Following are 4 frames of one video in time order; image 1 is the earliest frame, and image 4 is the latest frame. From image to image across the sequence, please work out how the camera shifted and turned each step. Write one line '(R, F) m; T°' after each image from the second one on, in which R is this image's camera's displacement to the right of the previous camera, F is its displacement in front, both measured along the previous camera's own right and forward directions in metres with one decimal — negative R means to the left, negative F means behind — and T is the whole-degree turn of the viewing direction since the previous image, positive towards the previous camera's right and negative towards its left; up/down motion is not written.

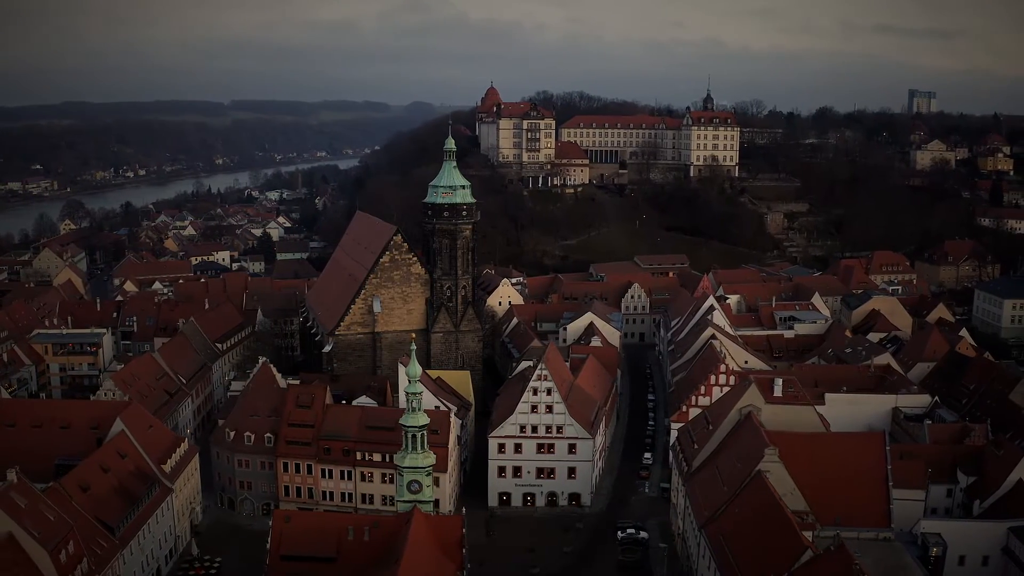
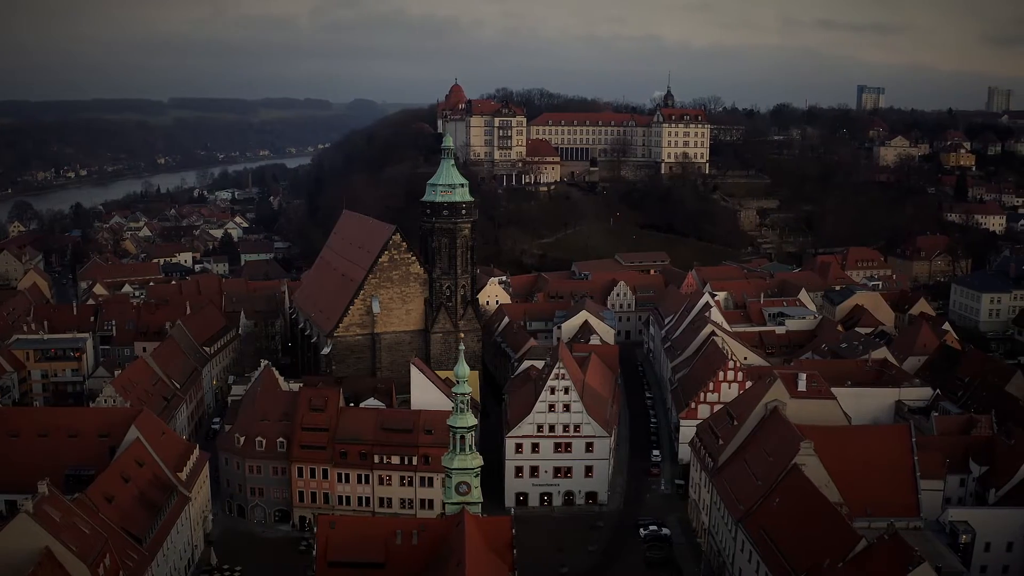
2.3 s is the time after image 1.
(-2.6, +0.3) m; +3°
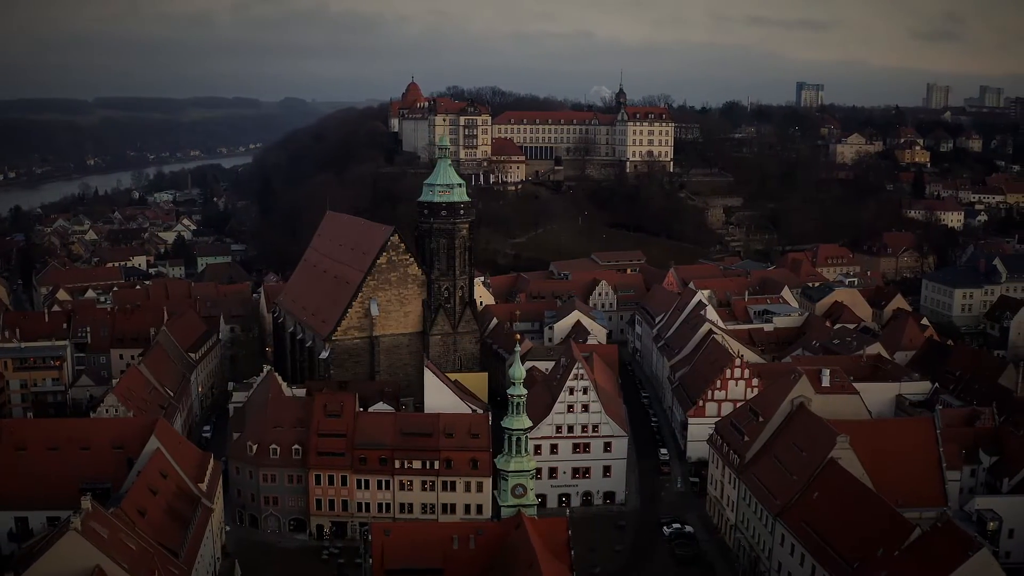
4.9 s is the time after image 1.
(-2.9, +0.3) m; +4°
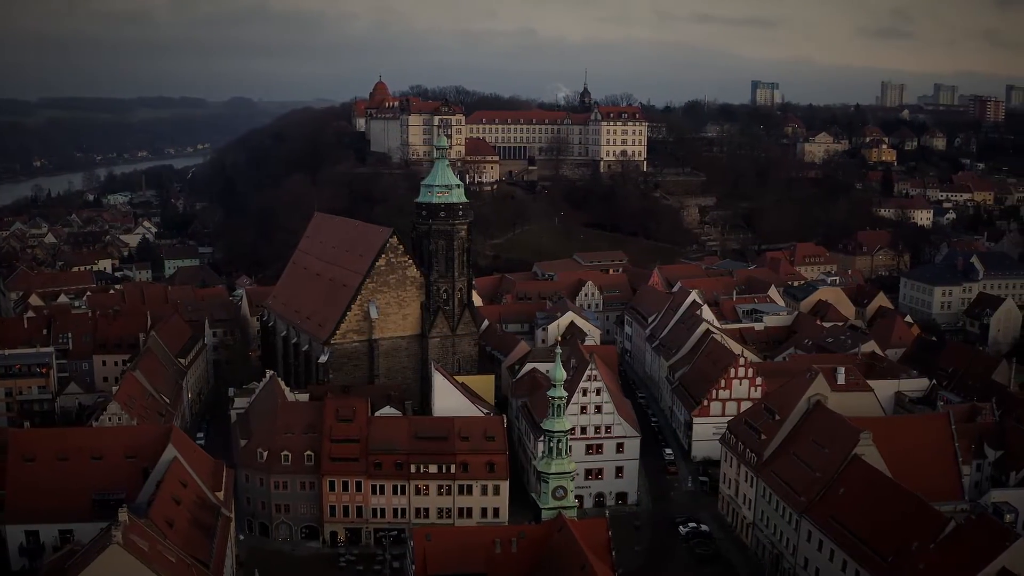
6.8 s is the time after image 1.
(-2.1, +0.2) m; +3°
